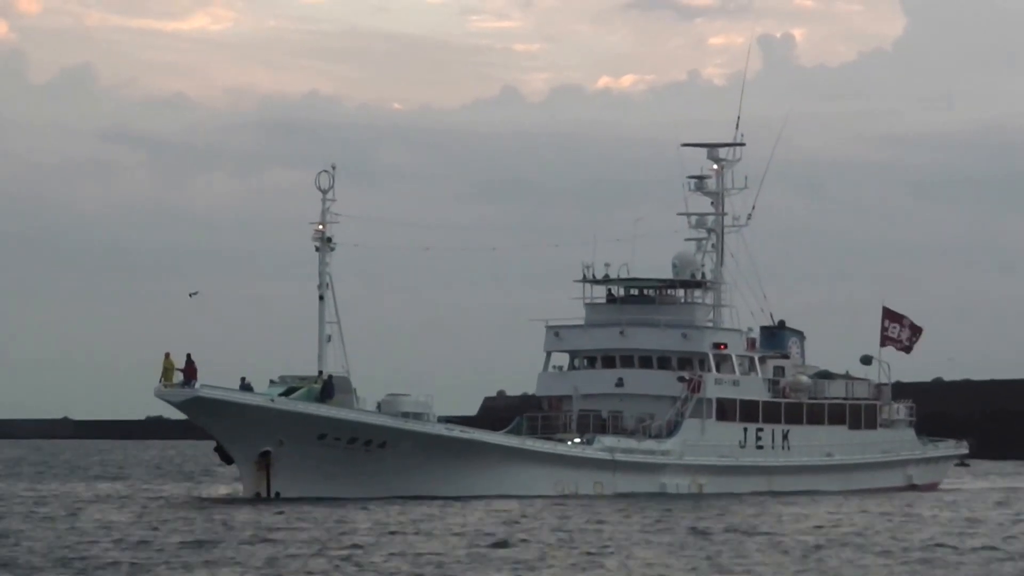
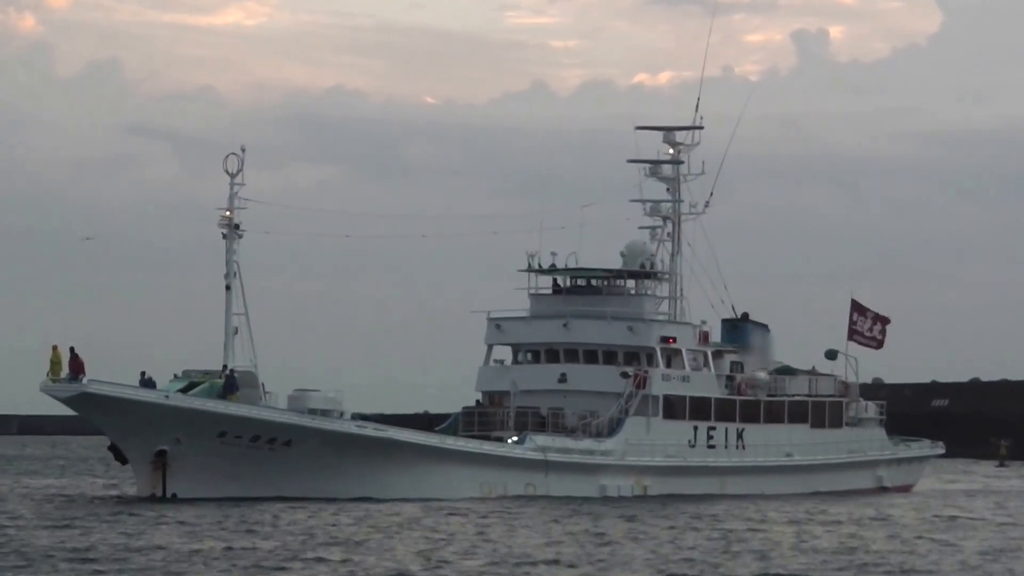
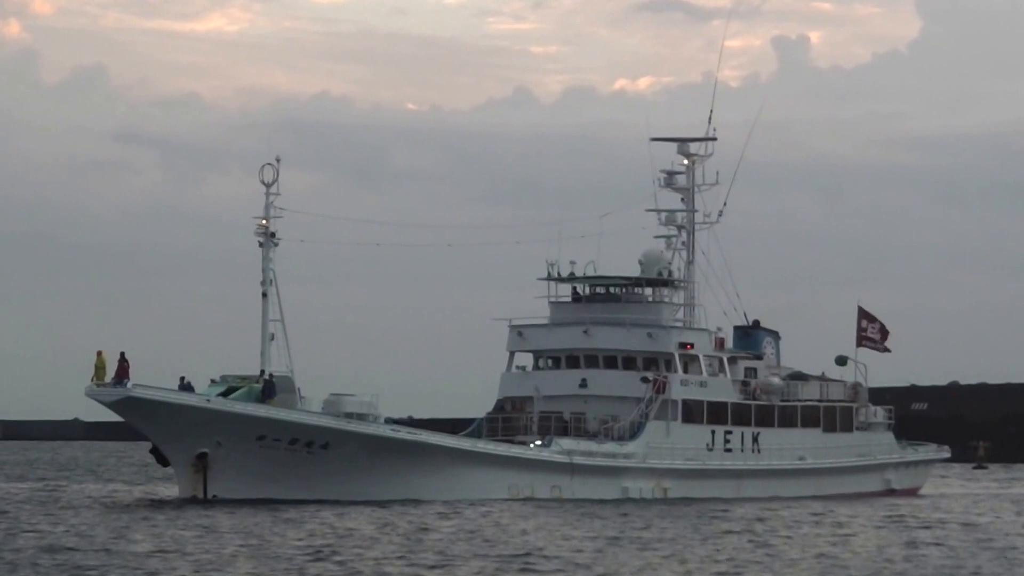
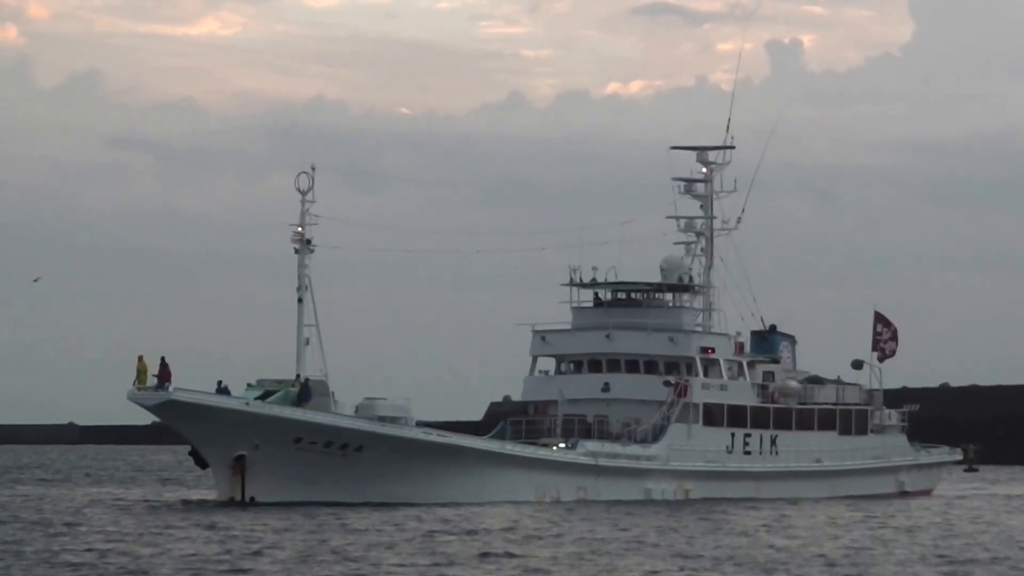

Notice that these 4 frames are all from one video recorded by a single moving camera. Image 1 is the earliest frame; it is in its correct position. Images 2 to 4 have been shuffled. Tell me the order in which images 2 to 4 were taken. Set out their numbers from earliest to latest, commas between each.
4, 3, 2
